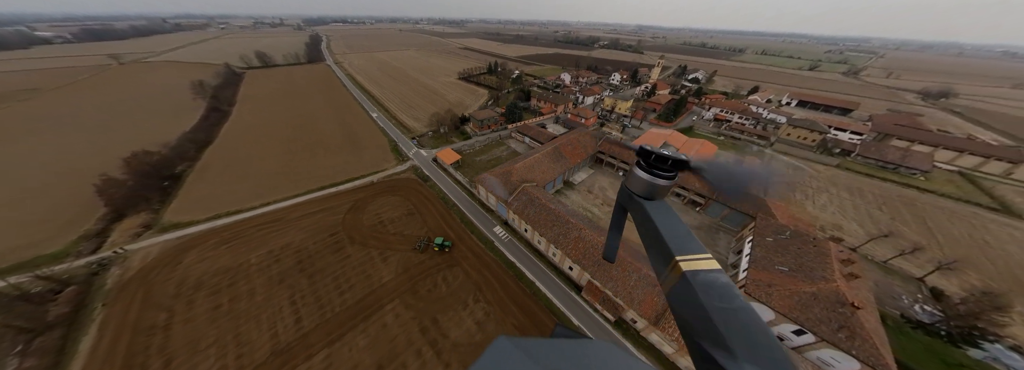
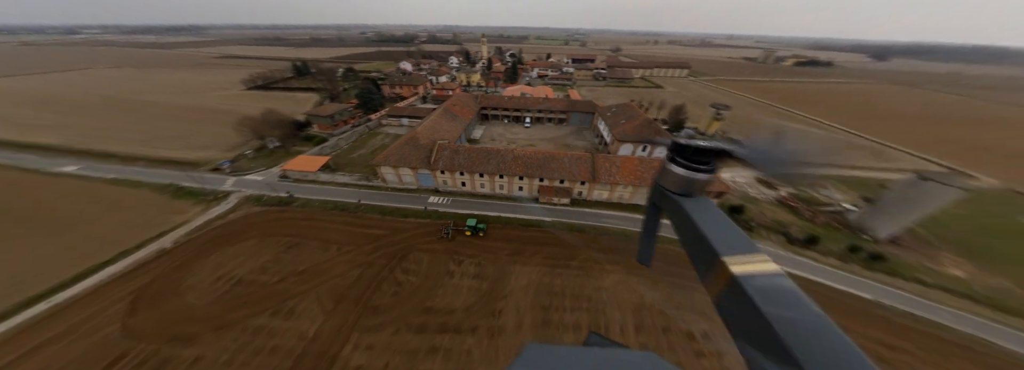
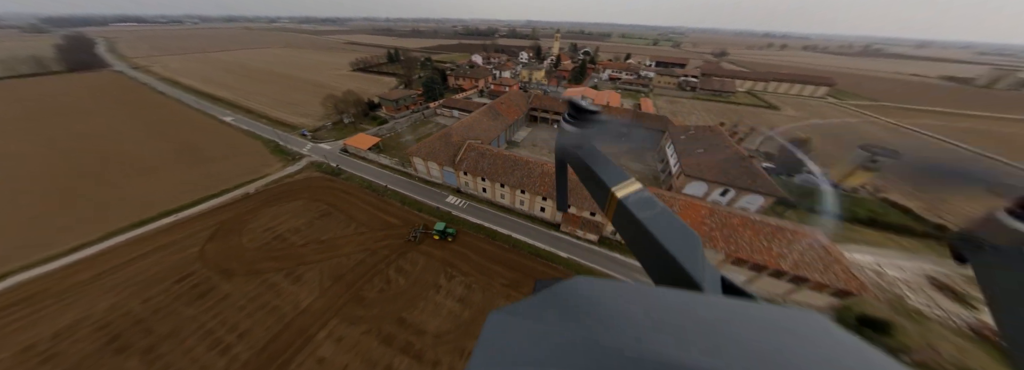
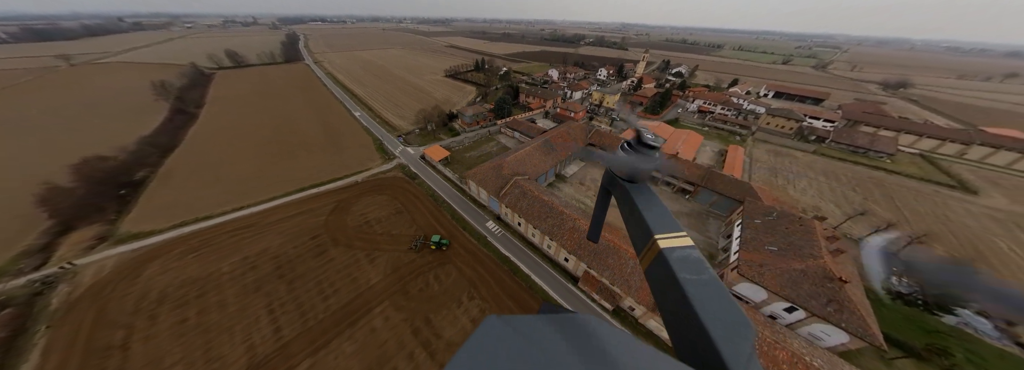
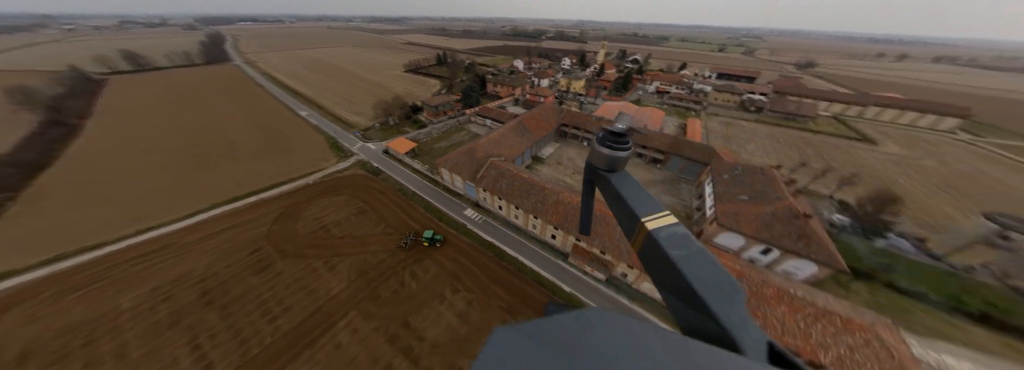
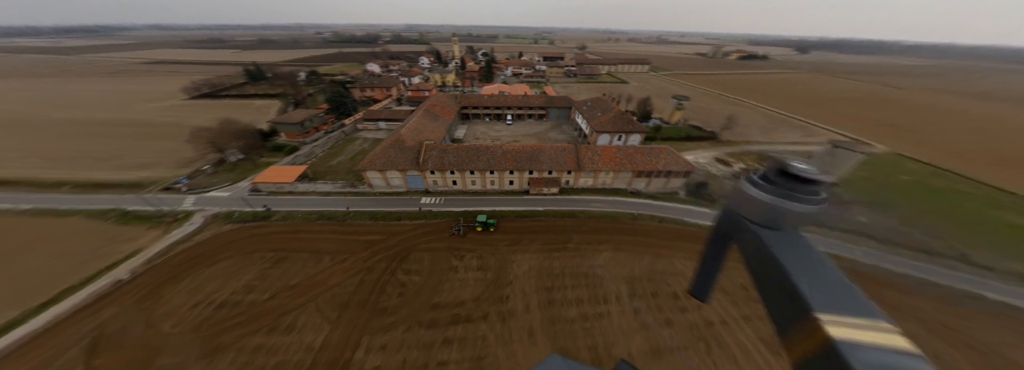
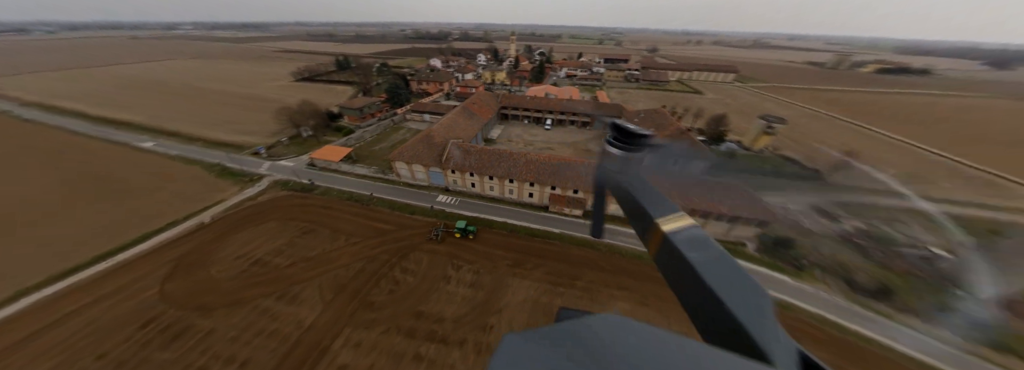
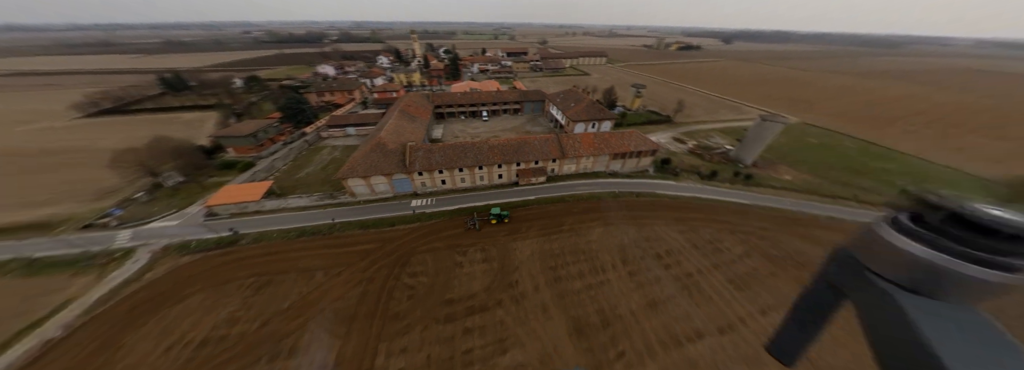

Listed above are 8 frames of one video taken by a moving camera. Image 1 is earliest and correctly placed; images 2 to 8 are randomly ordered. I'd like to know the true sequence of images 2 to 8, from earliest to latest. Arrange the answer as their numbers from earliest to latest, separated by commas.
4, 5, 3, 7, 2, 6, 8
